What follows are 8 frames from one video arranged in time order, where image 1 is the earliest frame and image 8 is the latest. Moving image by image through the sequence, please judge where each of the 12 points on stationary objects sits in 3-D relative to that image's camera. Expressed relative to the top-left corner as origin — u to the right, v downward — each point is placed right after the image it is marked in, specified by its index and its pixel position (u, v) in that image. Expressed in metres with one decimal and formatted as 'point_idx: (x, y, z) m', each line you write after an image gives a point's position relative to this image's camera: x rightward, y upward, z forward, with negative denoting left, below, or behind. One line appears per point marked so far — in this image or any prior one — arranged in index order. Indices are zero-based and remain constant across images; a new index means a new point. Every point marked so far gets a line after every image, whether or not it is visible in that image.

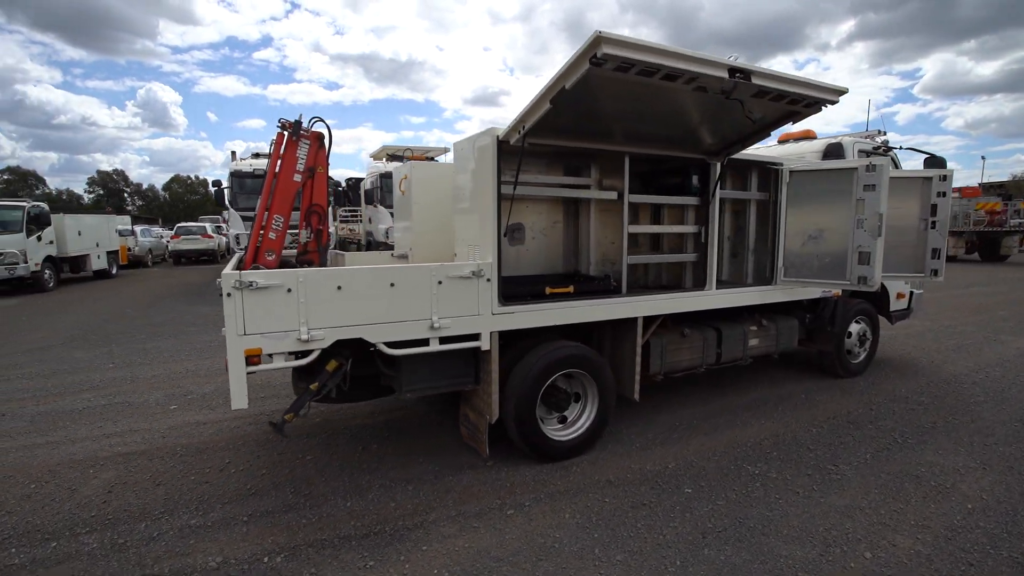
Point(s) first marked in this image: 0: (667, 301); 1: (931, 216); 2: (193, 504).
0: (+1.3, -0.1, +4.7) m
1: (+4.5, +0.8, +5.6) m
2: (-2.3, -1.6, +3.8) m
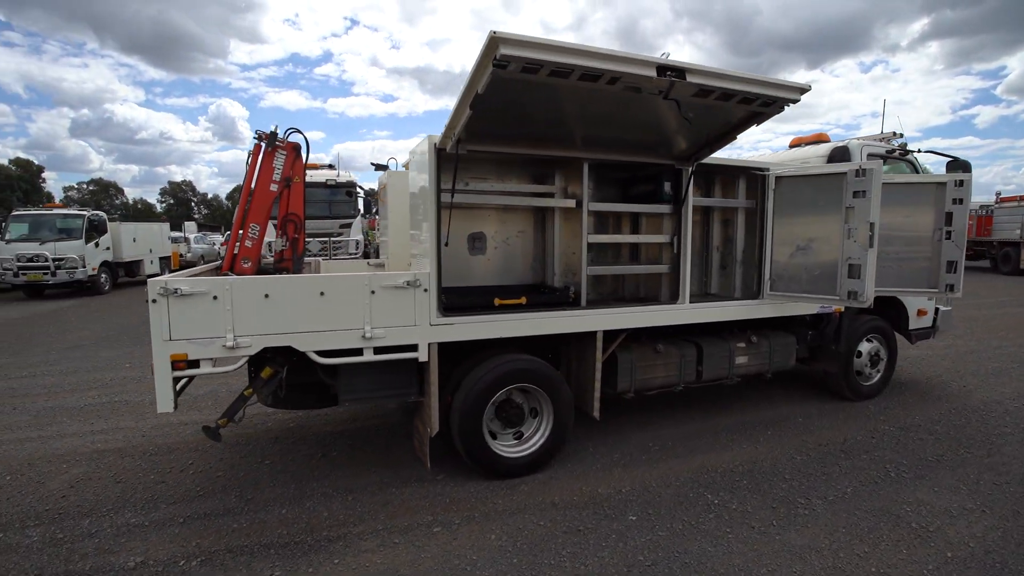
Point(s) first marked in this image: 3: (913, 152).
0: (+0.9, -0.2, +4.4) m
1: (+4.2, +0.6, +5.1) m
2: (-2.8, -1.6, +3.9) m
3: (+4.6, +1.6, +6.0) m
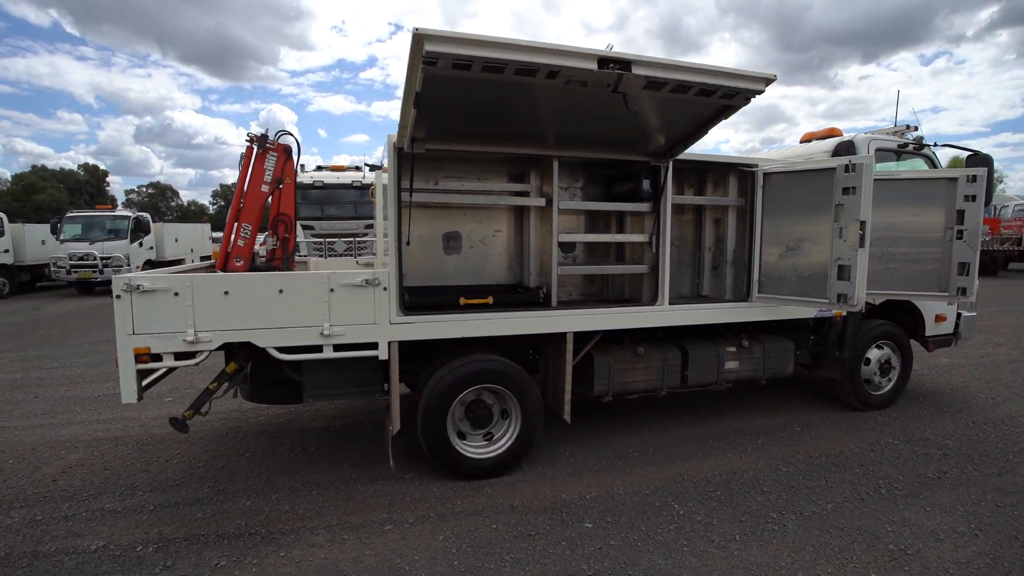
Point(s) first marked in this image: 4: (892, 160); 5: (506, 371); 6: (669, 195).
0: (+0.7, -0.2, +4.3) m
1: (+4.0, +0.6, +4.7) m
2: (-3.1, -1.6, +4.1) m
3: (+4.5, +1.5, +5.6) m
4: (+4.1, +1.4, +5.5) m
5: (-0.1, -0.7, +4.2) m
6: (+1.3, +0.8, +4.4) m
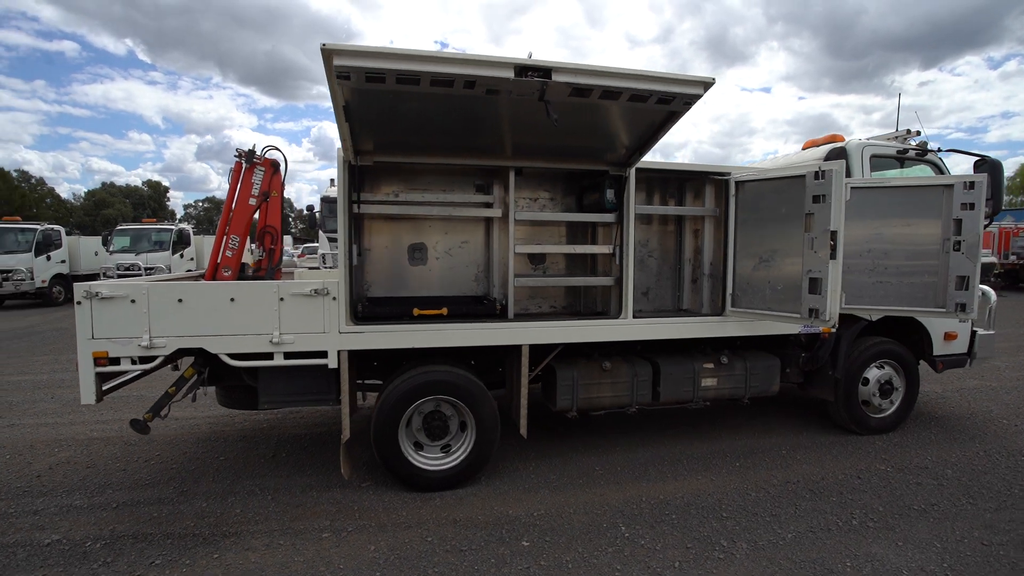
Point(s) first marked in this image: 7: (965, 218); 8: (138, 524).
0: (+0.3, -0.3, +4.3) m
1: (+3.7, +0.5, +4.4) m
2: (-3.4, -1.6, +4.3) m
3: (+4.3, +1.4, +5.3) m
4: (+3.8, +1.2, +5.2) m
5: (-0.4, -0.8, +4.1) m
6: (+1.0, +0.7, +4.2) m
7: (+3.8, +0.6, +4.3) m
8: (-2.7, -1.7, +3.7) m
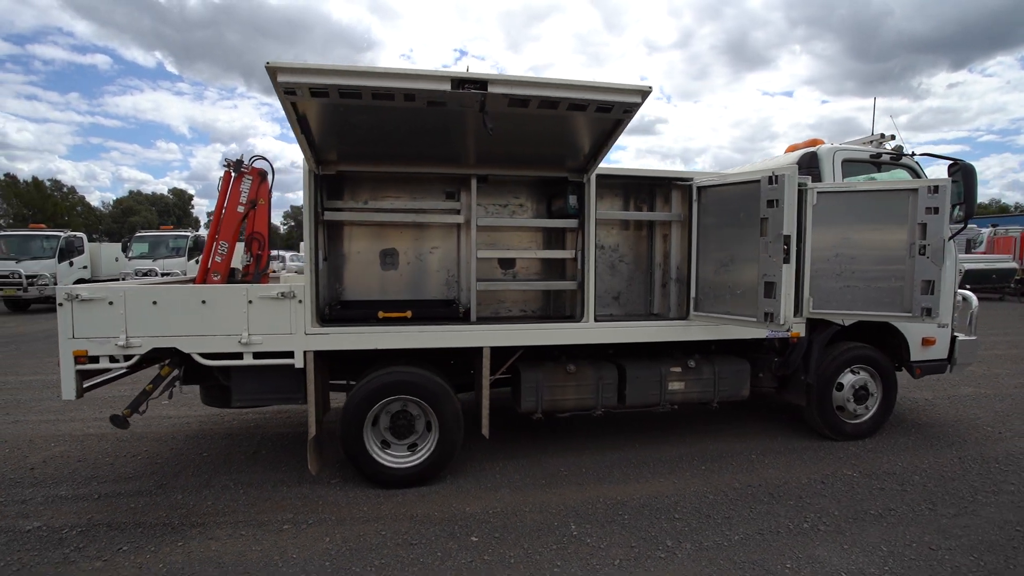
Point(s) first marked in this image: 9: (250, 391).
0: (0.0, -0.4, +4.4) m
1: (+3.4, +0.4, +4.4) m
2: (-3.7, -1.7, +4.5) m
3: (+4.0, +1.3, +5.2) m
4: (+3.6, +1.2, +5.2) m
5: (-0.7, -0.8, +4.3) m
6: (+0.7, +0.6, +4.3) m
7: (+3.5, +0.5, +4.3) m
8: (-3.0, -1.7, +3.9) m
9: (-2.1, -0.8, +4.2) m
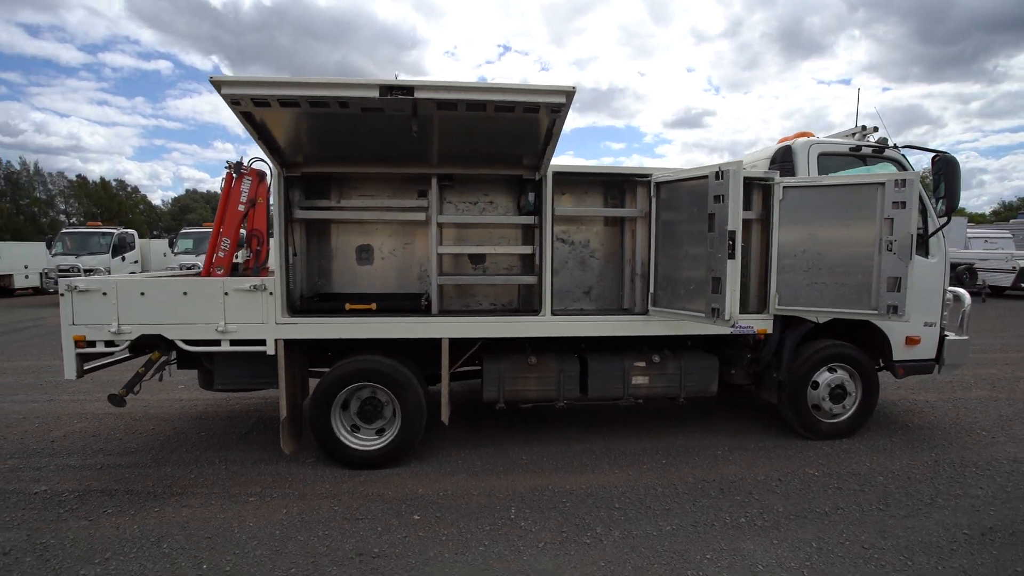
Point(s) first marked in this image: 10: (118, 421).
0: (-0.3, -0.3, +4.5) m
1: (+3.1, +0.4, +4.3) m
2: (-4.1, -1.6, +5.0) m
3: (+3.8, +1.4, +5.1) m
4: (+3.3, +1.2, +5.1) m
5: (-1.1, -0.7, +4.5) m
6: (+0.3, +0.7, +4.5) m
7: (+3.1, +0.6, +4.2) m
8: (-3.4, -1.6, +4.3) m
9: (-2.5, -0.8, +4.5) m
10: (-4.4, -1.5, +5.8) m
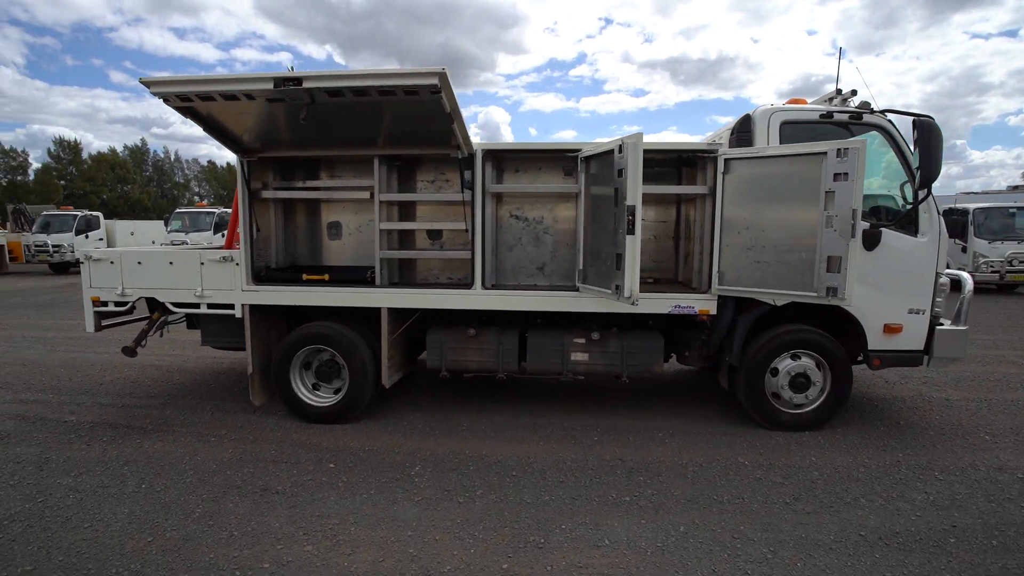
0: (-0.9, -0.1, +4.8) m
1: (+2.4, +0.6, +3.9) m
2: (-4.5, -1.2, +6.0) m
3: (+3.2, +1.5, +4.5) m
4: (+2.8, +1.4, +4.6) m
5: (-1.7, -0.5, +5.0) m
6: (-0.3, +0.9, +4.6) m
7: (+2.4, +0.7, +3.9) m
8: (-4.0, -1.3, +5.3) m
9: (-3.0, -0.5, +5.2) m
10: (-4.7, -1.1, +6.9) m
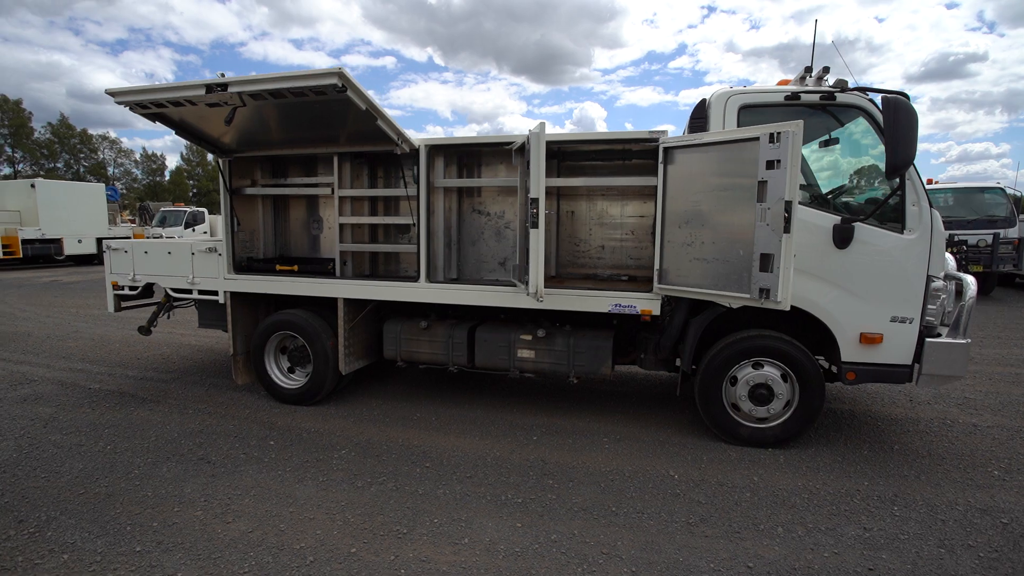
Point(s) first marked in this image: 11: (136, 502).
0: (-1.4, 0.0, +5.0) m
1: (+1.7, +0.6, +3.5) m
2: (-4.7, -1.0, +6.8) m
3: (+2.7, +1.5, +4.0) m
4: (+2.3, +1.3, +4.1) m
5: (-2.1, -0.4, +5.3) m
6: (-0.8, +1.0, +4.7) m
7: (+1.8, +0.7, +3.4) m
8: (-4.3, -1.1, +6.0) m
9: (-3.4, -0.3, +5.8) m
10: (-4.8, -0.9, +7.7) m
11: (-2.5, -1.4, +3.5) m
